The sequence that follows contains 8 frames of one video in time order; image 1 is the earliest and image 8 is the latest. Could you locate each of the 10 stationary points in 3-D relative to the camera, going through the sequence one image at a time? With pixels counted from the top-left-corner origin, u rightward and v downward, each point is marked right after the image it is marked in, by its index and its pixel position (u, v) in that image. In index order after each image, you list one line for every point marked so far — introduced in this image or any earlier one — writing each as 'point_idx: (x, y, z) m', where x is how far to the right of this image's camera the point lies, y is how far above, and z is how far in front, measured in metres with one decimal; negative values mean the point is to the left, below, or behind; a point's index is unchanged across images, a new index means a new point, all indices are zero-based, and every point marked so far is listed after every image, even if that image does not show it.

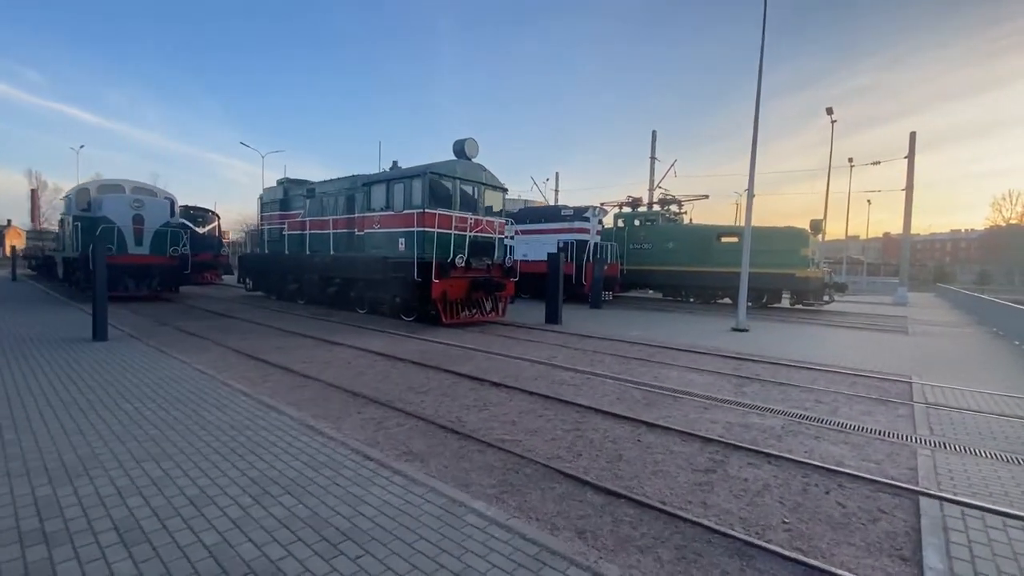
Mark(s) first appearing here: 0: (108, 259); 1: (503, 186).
0: (-14.6, +1.0, +16.9) m
1: (-0.3, +3.3, +15.0) m
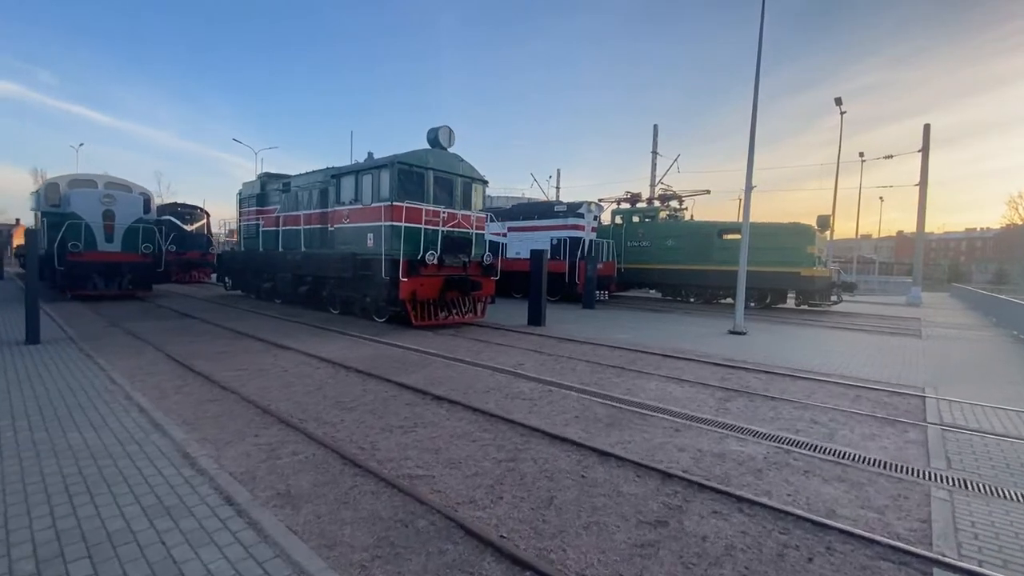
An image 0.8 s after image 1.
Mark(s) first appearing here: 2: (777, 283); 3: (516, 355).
0: (-15.1, +1.1, +16.2) m
1: (-0.9, +3.3, +14.0) m
2: (+11.0, +0.2, +19.5) m
3: (+0.1, -1.3, +9.4) m
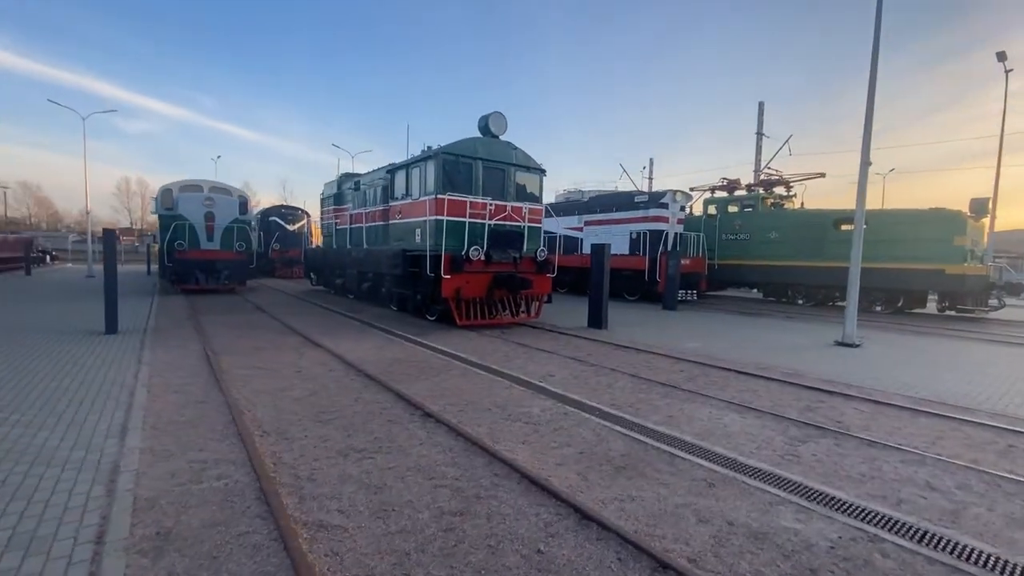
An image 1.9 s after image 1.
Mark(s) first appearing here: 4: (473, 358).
0: (-12.8, +1.3, +18.0) m
1: (+0.8, +3.3, +12.9) m
2: (+13.4, +0.2, +15.8) m
3: (+0.7, -1.3, +8.2) m
4: (-0.7, -1.3, +8.5) m
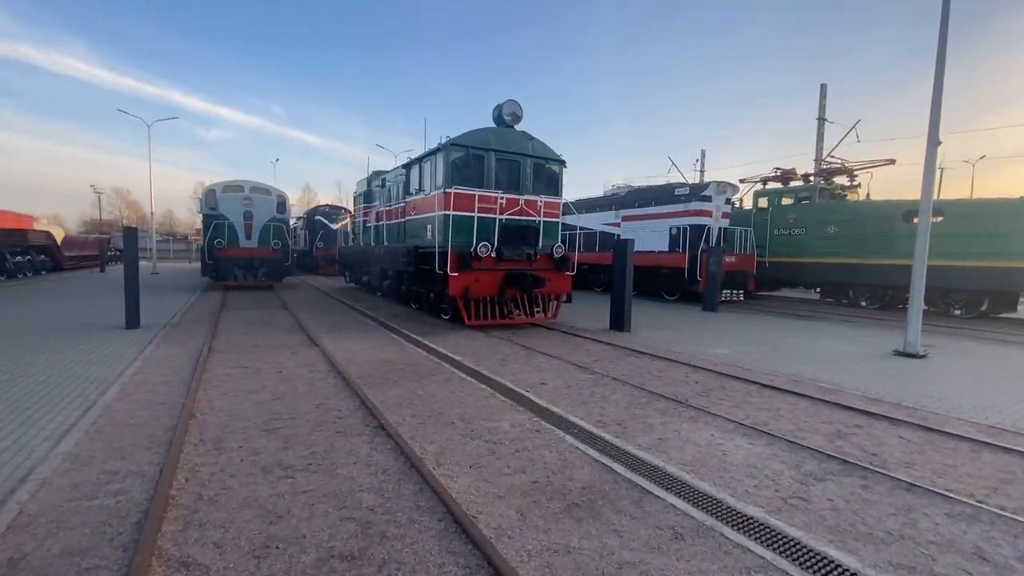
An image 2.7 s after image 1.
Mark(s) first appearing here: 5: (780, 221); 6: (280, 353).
0: (-11.7, +1.4, +18.7) m
1: (+1.2, +3.4, +12.1) m
2: (+14.1, +0.1, +13.7) m
3: (+0.6, -1.3, +7.5) m
4: (-0.8, -1.2, +7.9) m
5: (+11.4, +2.8, +20.0) m
6: (-4.1, -1.1, +8.3) m
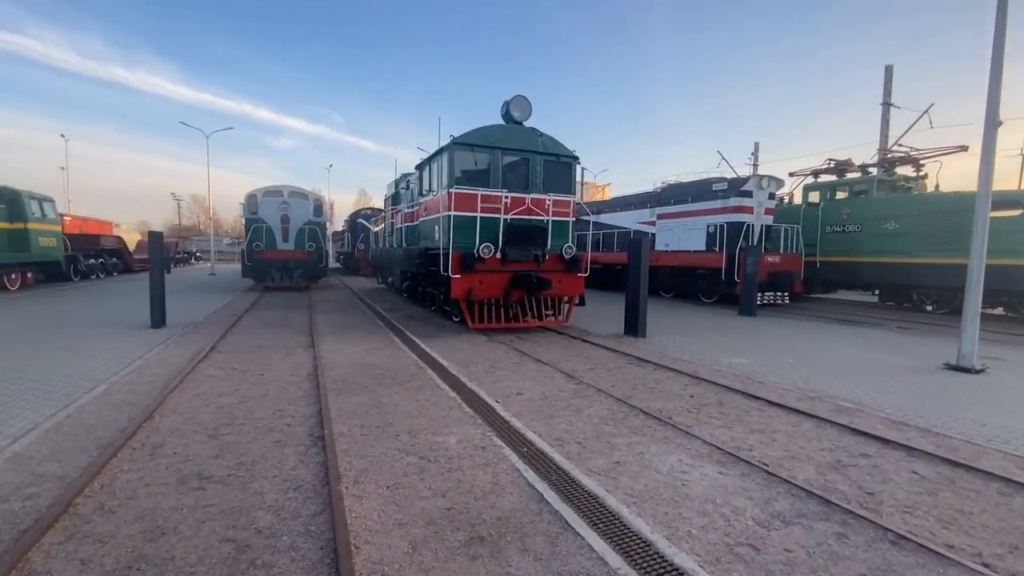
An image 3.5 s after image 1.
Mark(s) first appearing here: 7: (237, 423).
0: (-10.6, +1.4, +19.6) m
1: (+1.5, +3.3, +11.6) m
2: (+14.5, 0.0, +11.7) m
3: (+0.3, -1.4, +7.1) m
4: (-1.0, -1.3, +7.6) m
5: (+12.4, +2.8, +18.3) m
6: (-4.2, -1.2, +8.4) m
7: (-3.0, -1.5, +5.2) m
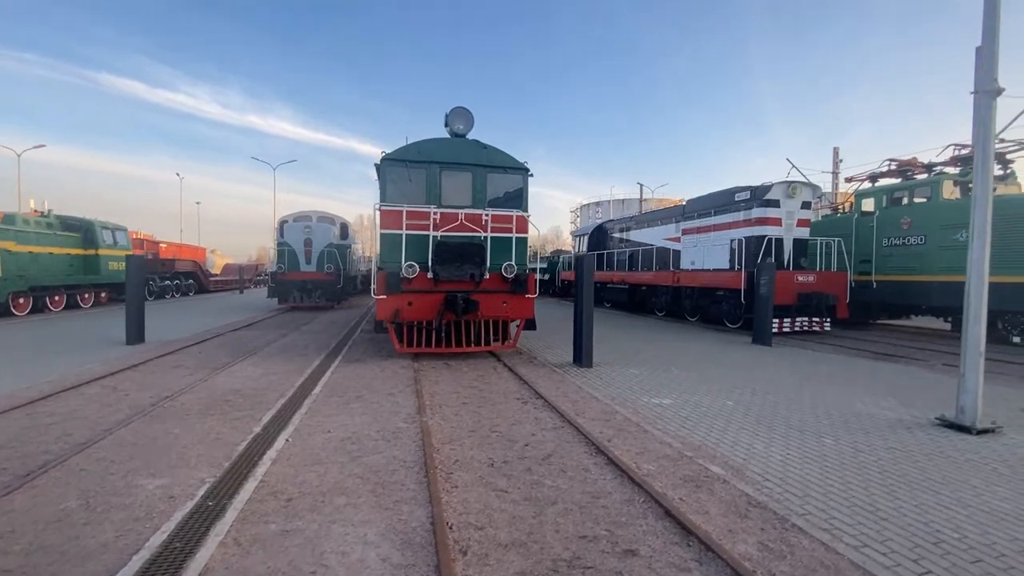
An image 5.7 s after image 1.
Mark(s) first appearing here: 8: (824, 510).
0: (-10.2, +0.5, +20.8) m
1: (+0.2, +2.8, +10.7) m
2: (+13.0, -0.5, +8.2) m
3: (-1.8, -1.7, +6.3) m
4: (-3.0, -1.6, +7.1) m
5: (+12.2, +1.9, +15.2) m
6: (-6.0, -1.5, +8.5) m
7: (-5.4, -1.7, +5.1) m
8: (+2.7, -1.9, +4.0) m
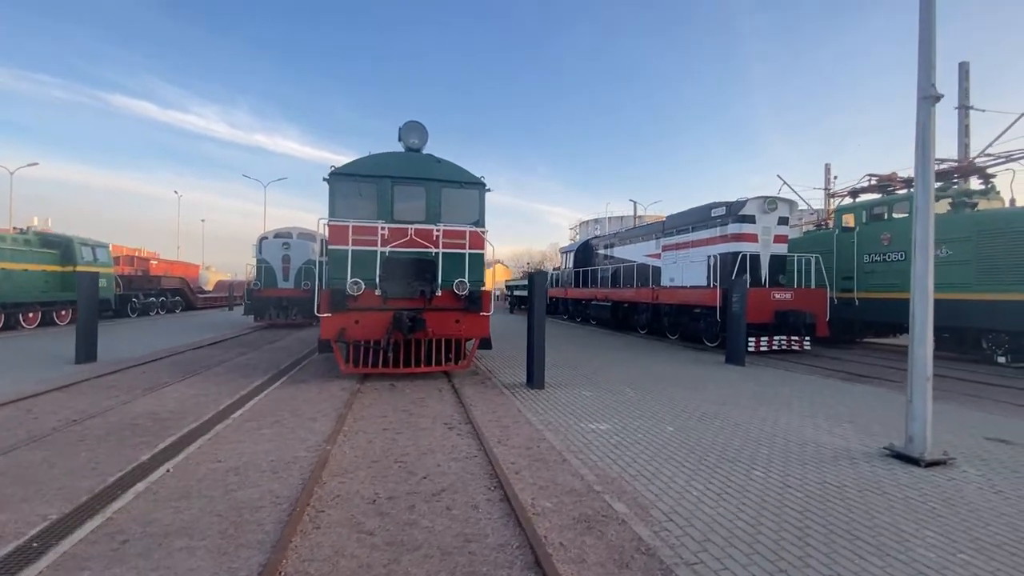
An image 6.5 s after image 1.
0: (-11.0, -0.2, +20.5) m
1: (-0.8, +2.4, +10.5) m
2: (+12.0, -0.8, +7.7) m
3: (-2.8, -1.9, +5.9) m
4: (-4.0, -1.9, +6.7) m
5: (+11.3, +1.4, +14.8) m
6: (-7.1, -1.9, +8.1) m
7: (-6.5, -1.9, +4.7) m
8: (+1.6, -2.0, +3.5) m
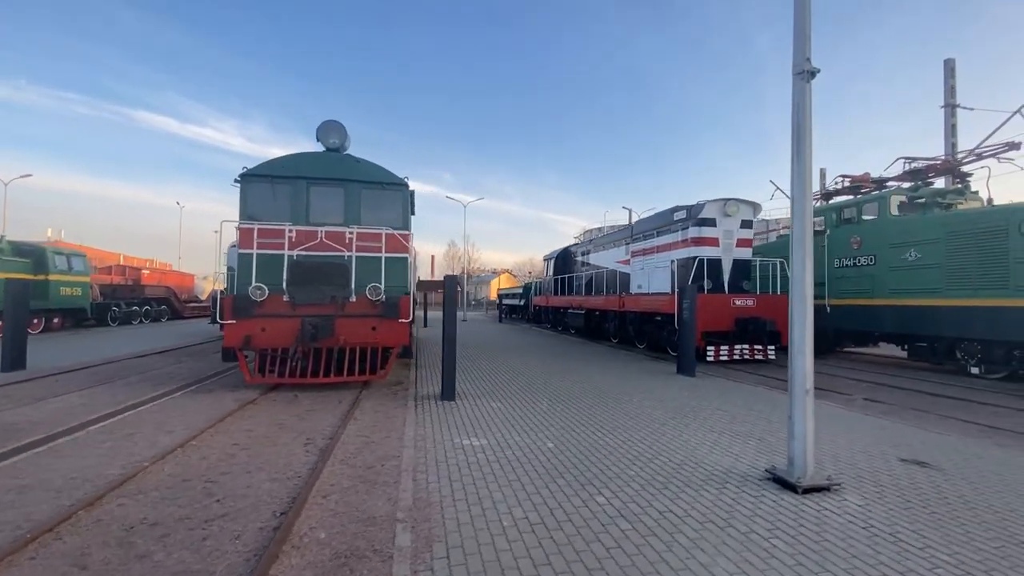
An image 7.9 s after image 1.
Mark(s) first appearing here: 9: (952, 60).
0: (-12.3, -0.6, +20.4) m
1: (-2.4, +2.3, +10.0) m
2: (+10.2, -0.8, +6.8) m
3: (-4.6, -1.9, +5.5) m
4: (-5.7, -1.9, +6.3) m
5: (+9.8, +1.2, +14.0) m
6: (-8.7, -1.9, +7.8) m
7: (-8.3, -1.9, +4.4) m
8: (-0.2, -2.0, +3.0) m
9: (+16.6, +8.6, +17.7) m
